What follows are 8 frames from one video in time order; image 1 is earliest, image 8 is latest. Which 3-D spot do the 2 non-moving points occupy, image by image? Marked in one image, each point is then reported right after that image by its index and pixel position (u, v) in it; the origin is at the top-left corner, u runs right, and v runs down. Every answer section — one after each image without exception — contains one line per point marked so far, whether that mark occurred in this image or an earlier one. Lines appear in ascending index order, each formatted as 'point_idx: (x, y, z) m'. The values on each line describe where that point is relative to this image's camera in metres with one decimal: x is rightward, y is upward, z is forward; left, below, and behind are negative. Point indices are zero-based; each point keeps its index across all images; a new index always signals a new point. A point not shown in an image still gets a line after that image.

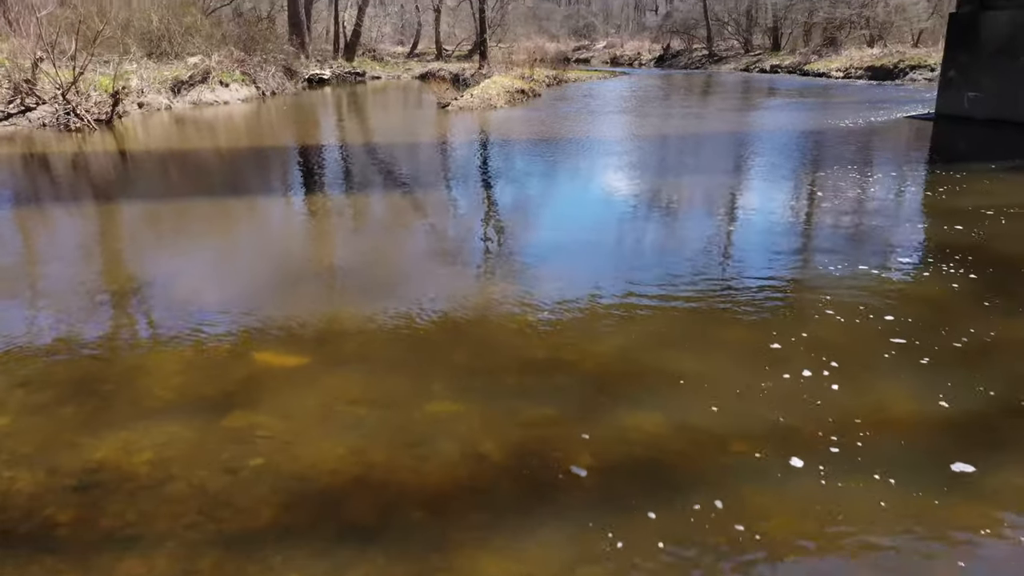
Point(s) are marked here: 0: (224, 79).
0: (-7.3, +5.3, +16.8) m
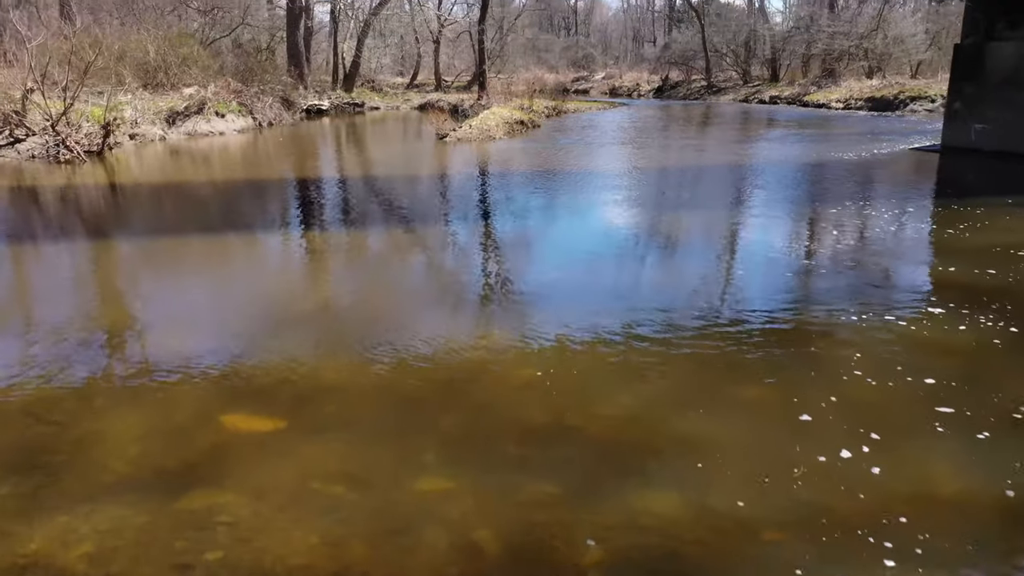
0: (-7.3, +4.5, +16.6) m
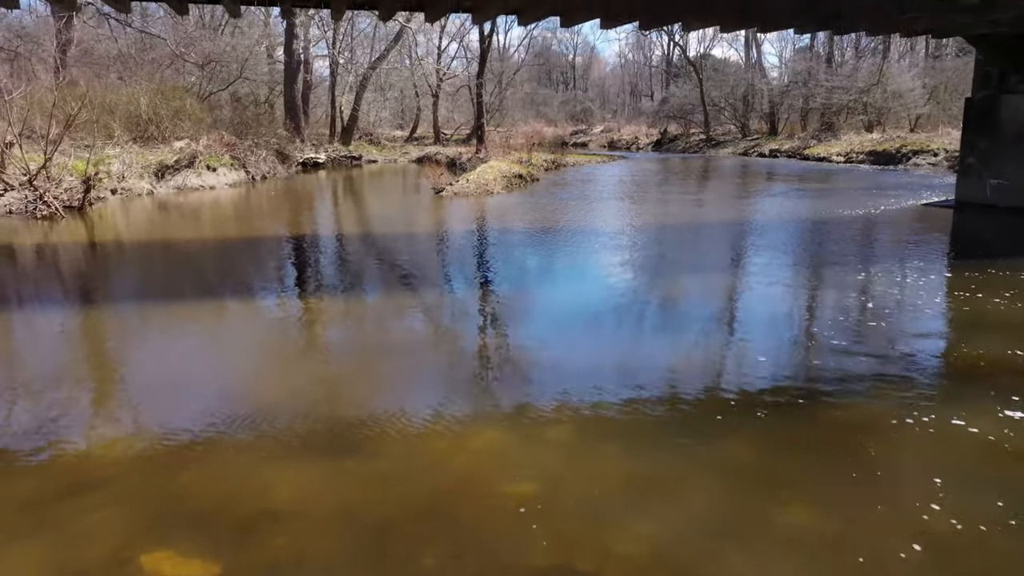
0: (-7.4, +3.1, +16.3) m
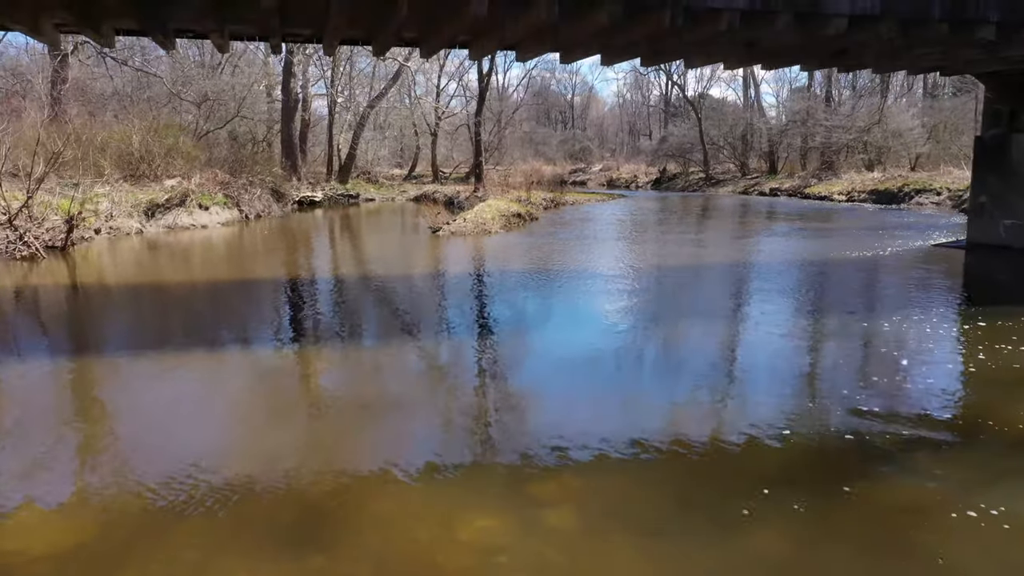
0: (-7.4, +2.1, +16.0) m
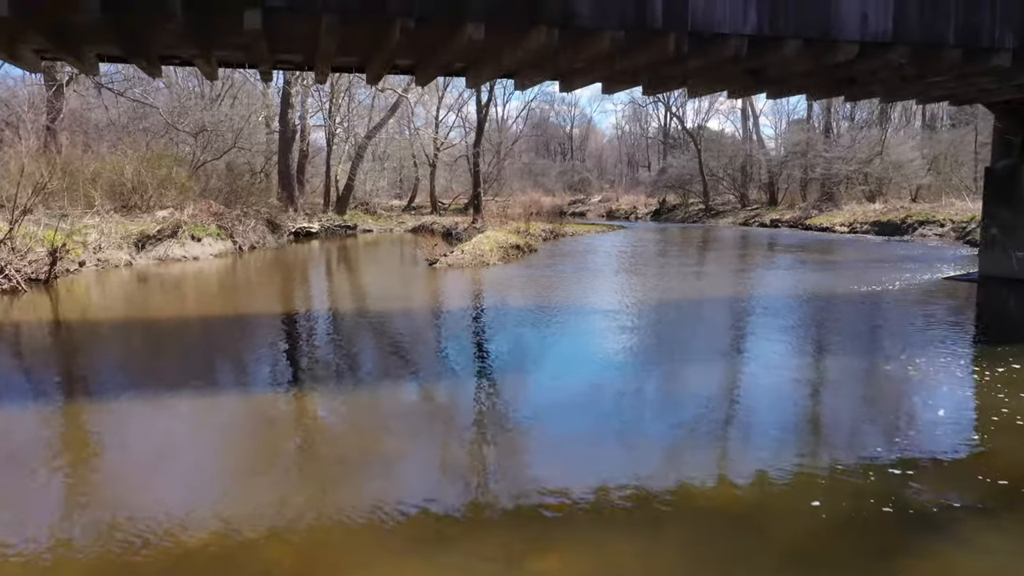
0: (-7.5, +1.3, +15.7) m
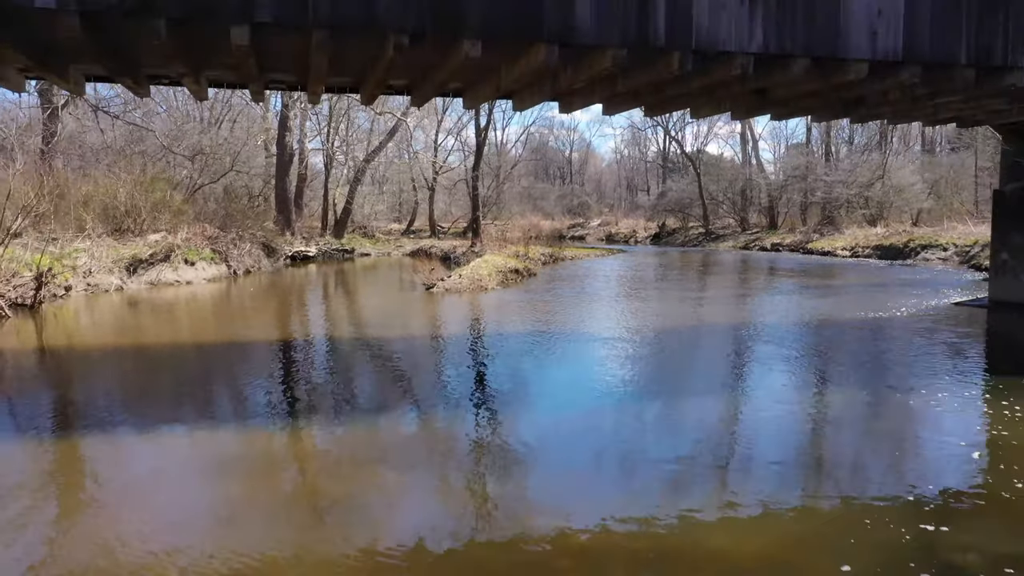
0: (-7.5, +0.7, +15.4) m
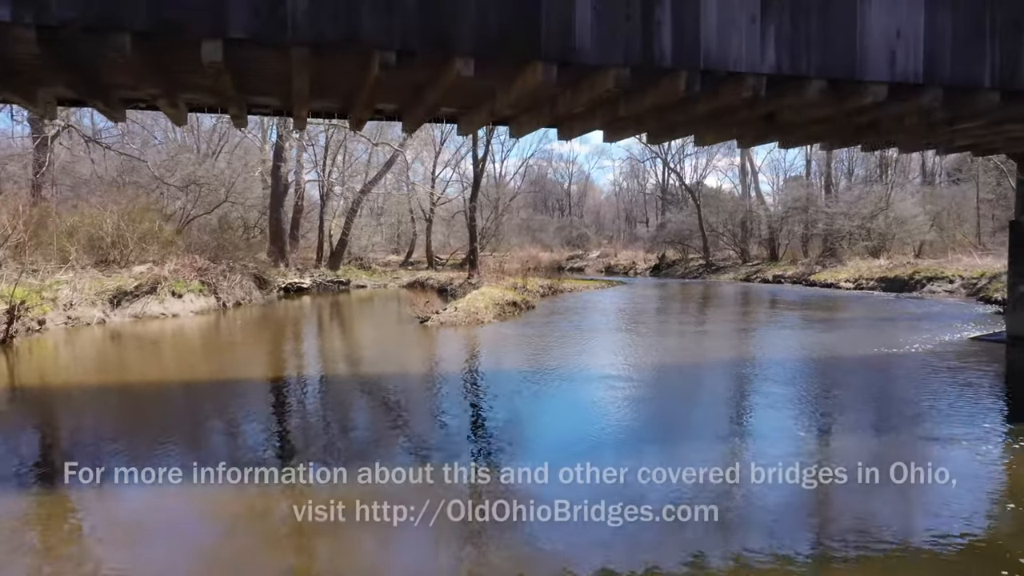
0: (-7.5, 0.0, +15.0) m
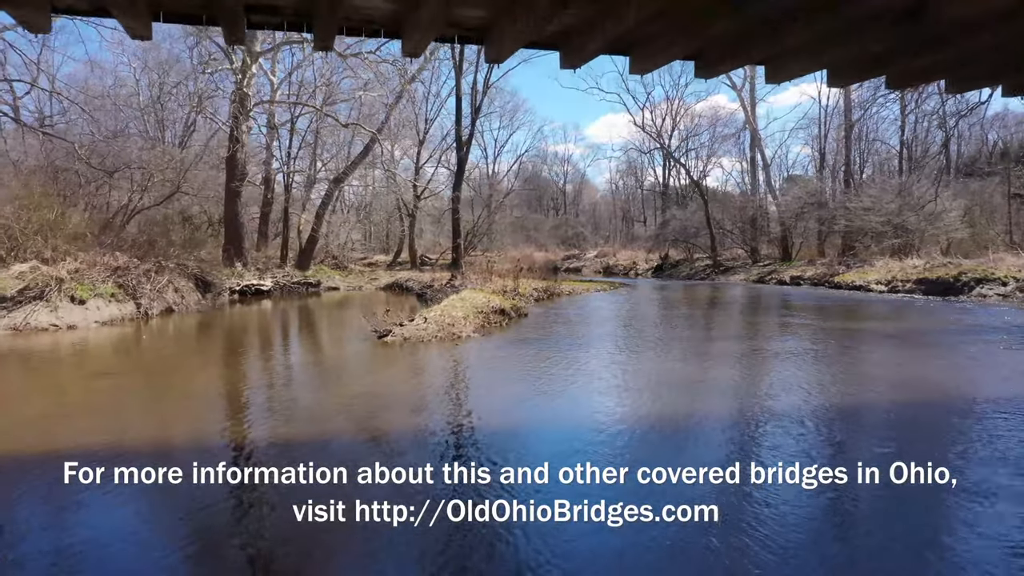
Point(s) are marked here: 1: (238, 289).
0: (-7.8, -0.1, +12.2) m
1: (-7.6, 0.0, +18.1) m
